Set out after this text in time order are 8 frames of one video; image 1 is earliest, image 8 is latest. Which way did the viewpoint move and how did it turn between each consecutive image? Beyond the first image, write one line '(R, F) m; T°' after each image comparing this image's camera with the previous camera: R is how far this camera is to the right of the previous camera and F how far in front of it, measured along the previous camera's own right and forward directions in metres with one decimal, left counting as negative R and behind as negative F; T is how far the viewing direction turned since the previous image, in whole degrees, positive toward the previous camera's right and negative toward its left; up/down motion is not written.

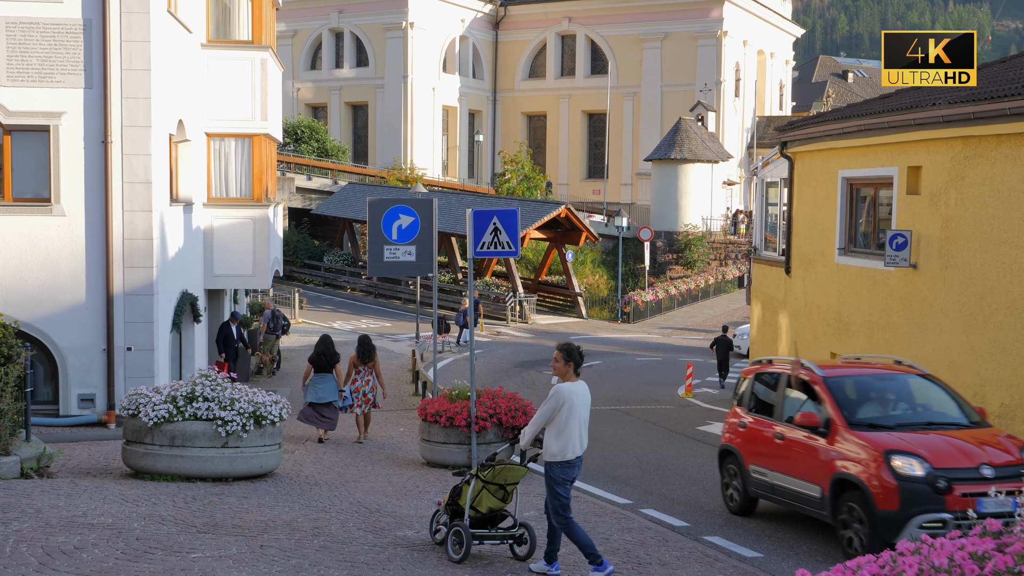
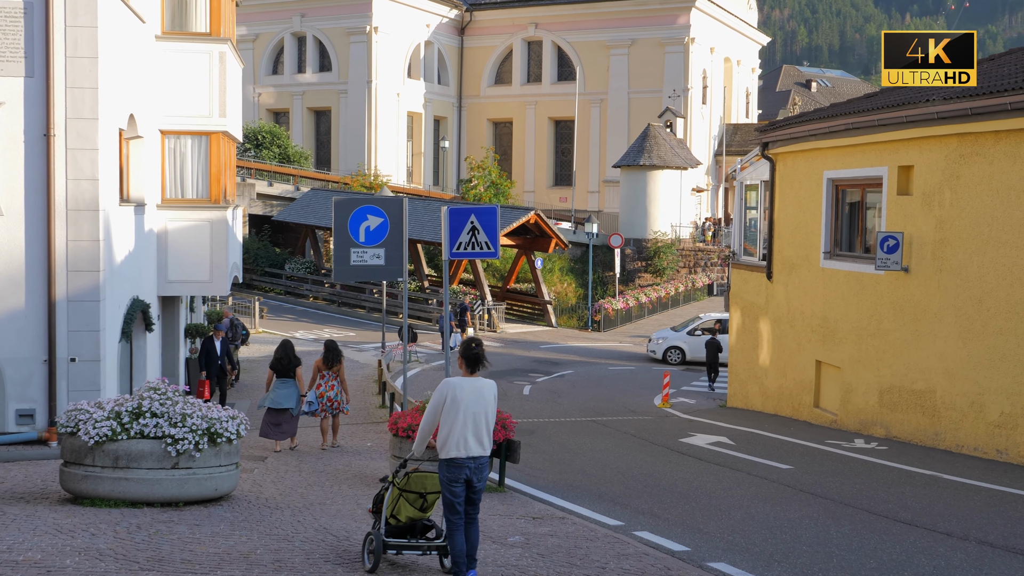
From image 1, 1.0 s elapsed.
(-0.1, +0.9) m; +2°
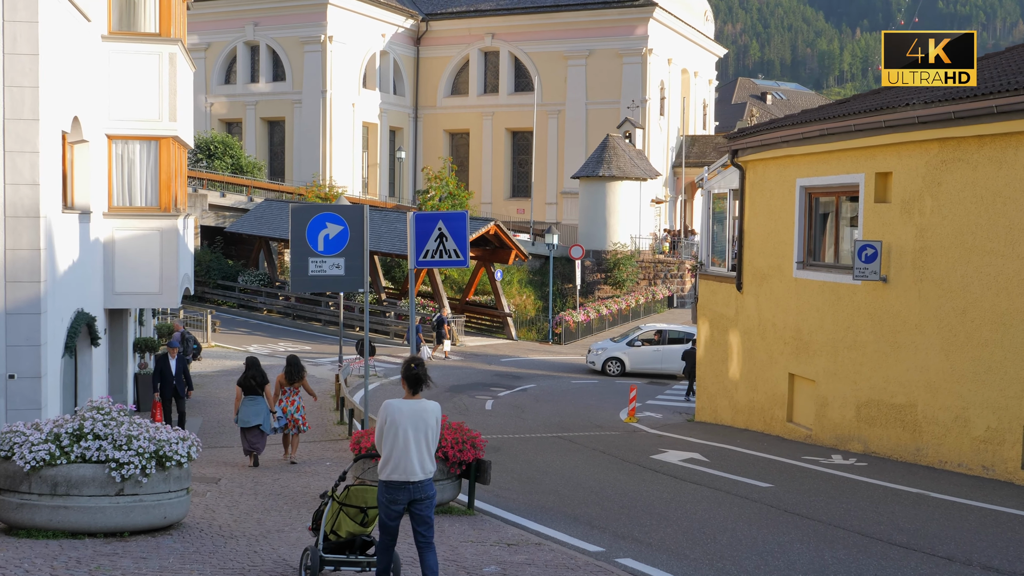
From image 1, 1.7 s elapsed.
(-0.1, +0.6) m; +2°
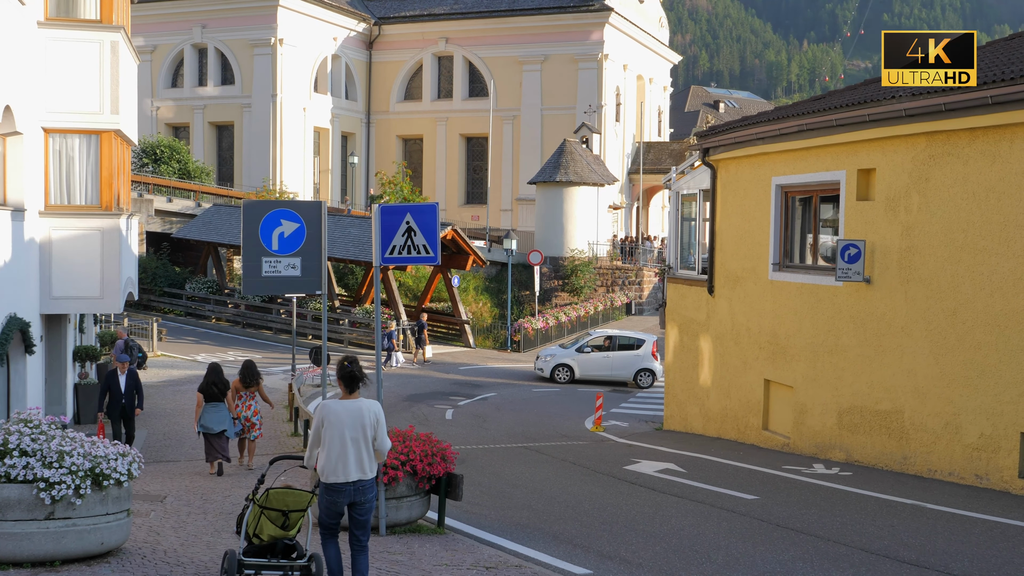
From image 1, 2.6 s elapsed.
(-0.2, +0.8) m; +2°
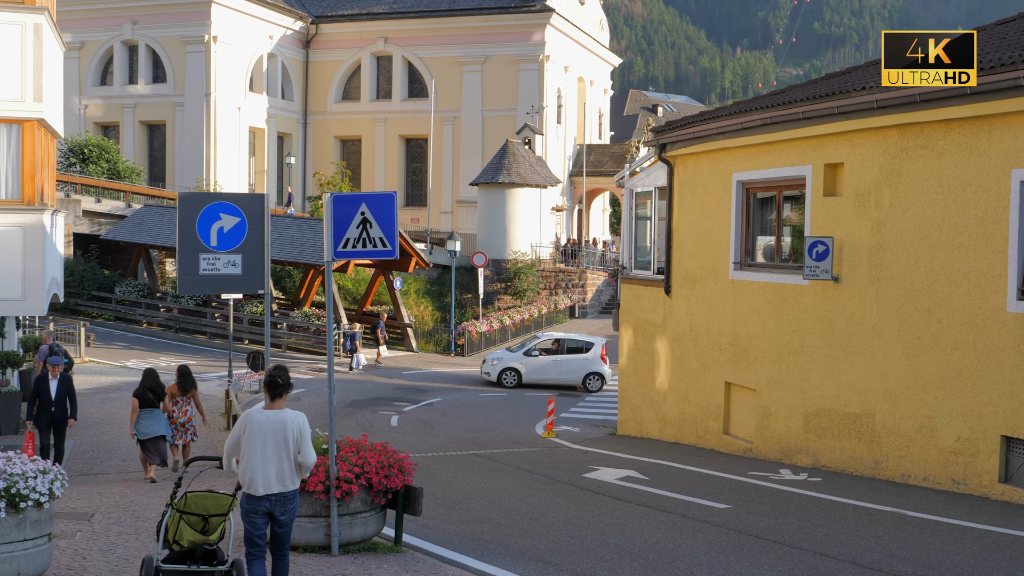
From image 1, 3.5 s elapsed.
(-0.2, +0.7) m; +3°
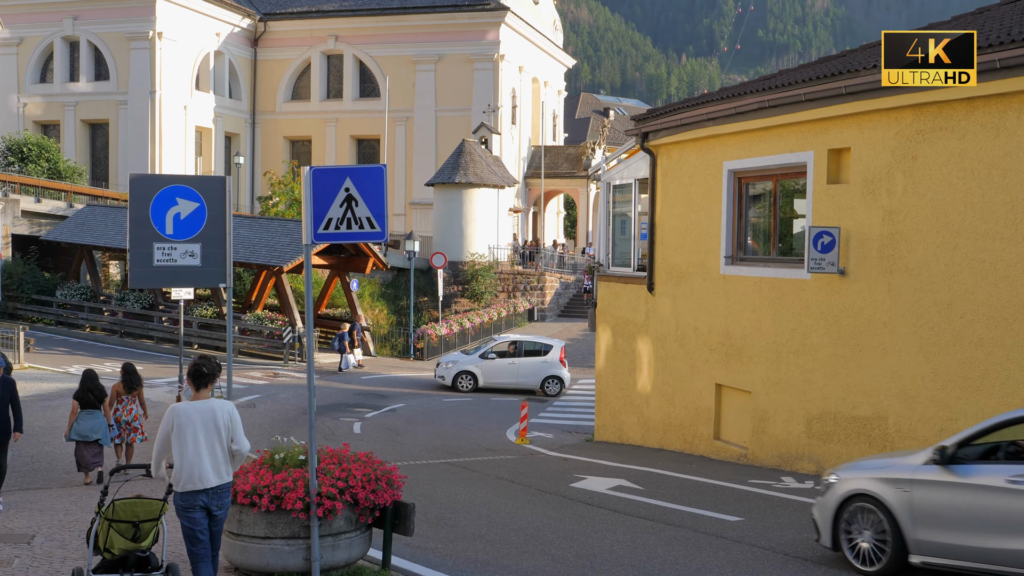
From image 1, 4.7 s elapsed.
(-0.4, +1.1) m; +3°
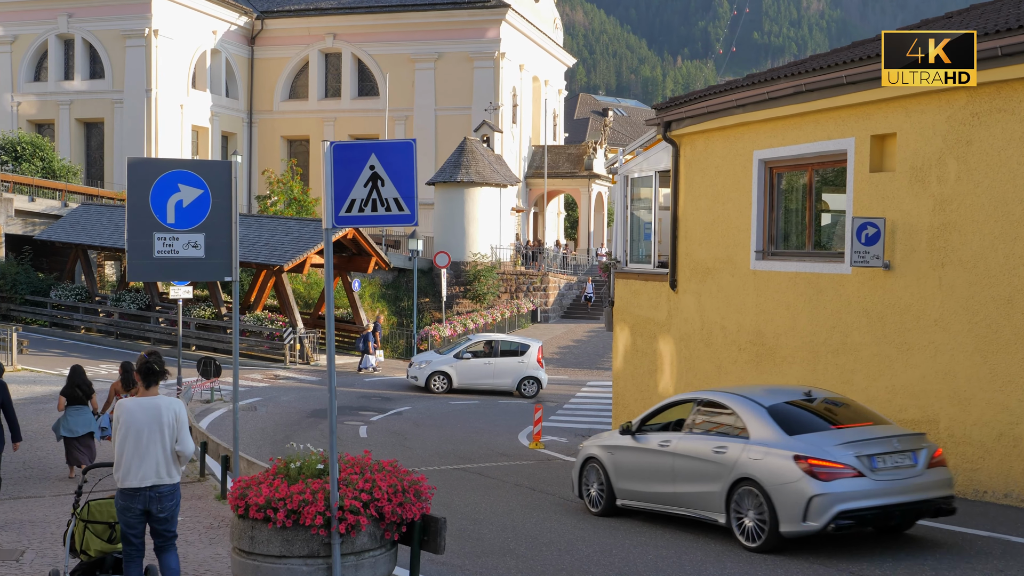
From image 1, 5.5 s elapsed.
(-0.3, +0.8) m; 0°
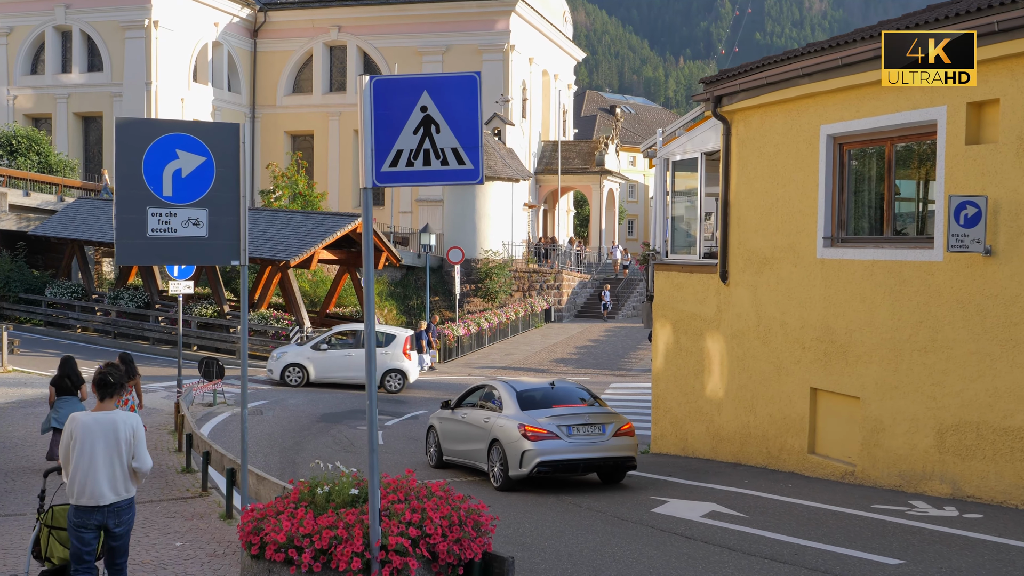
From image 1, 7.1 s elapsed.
(-0.4, +1.5) m; 0°
